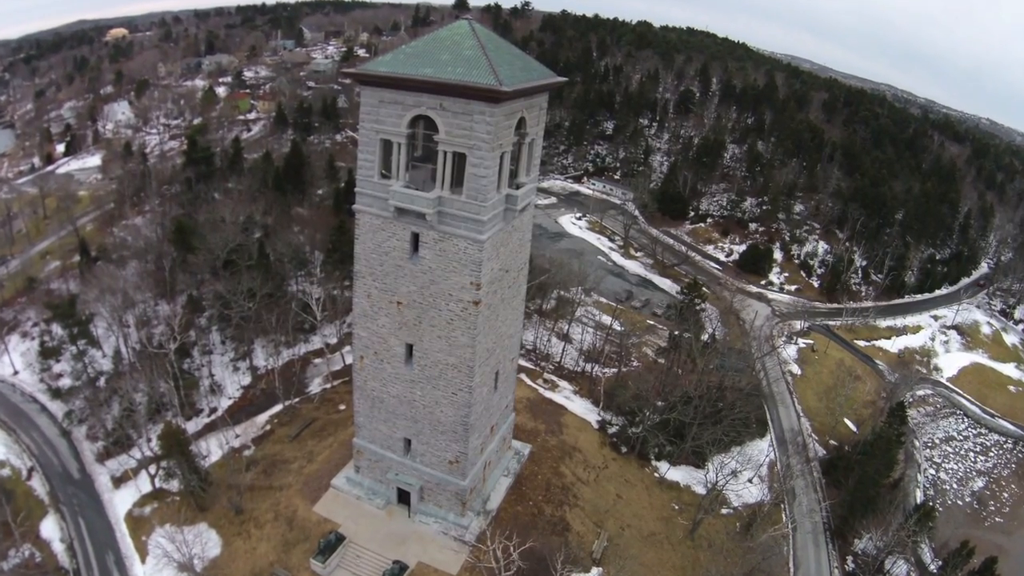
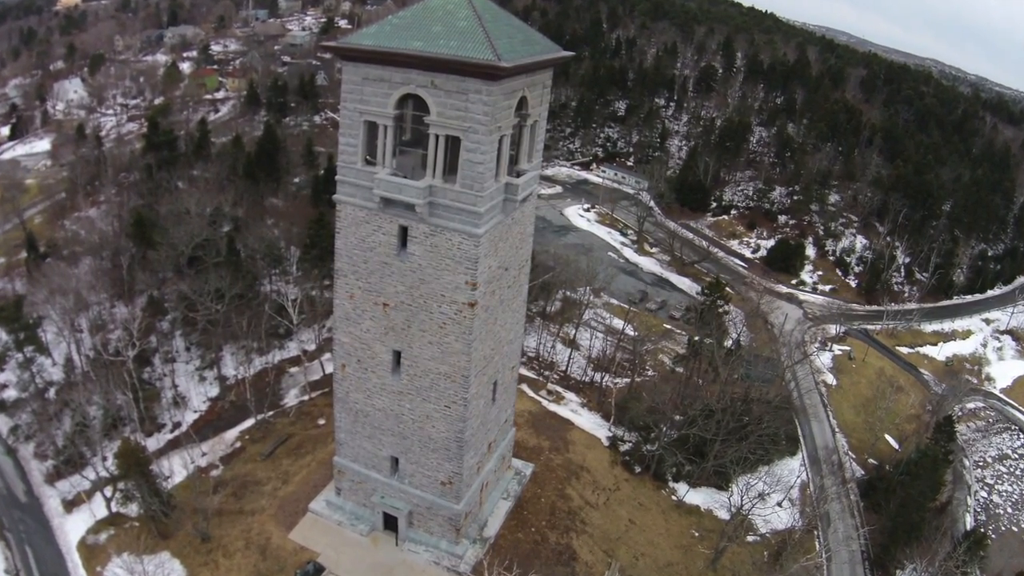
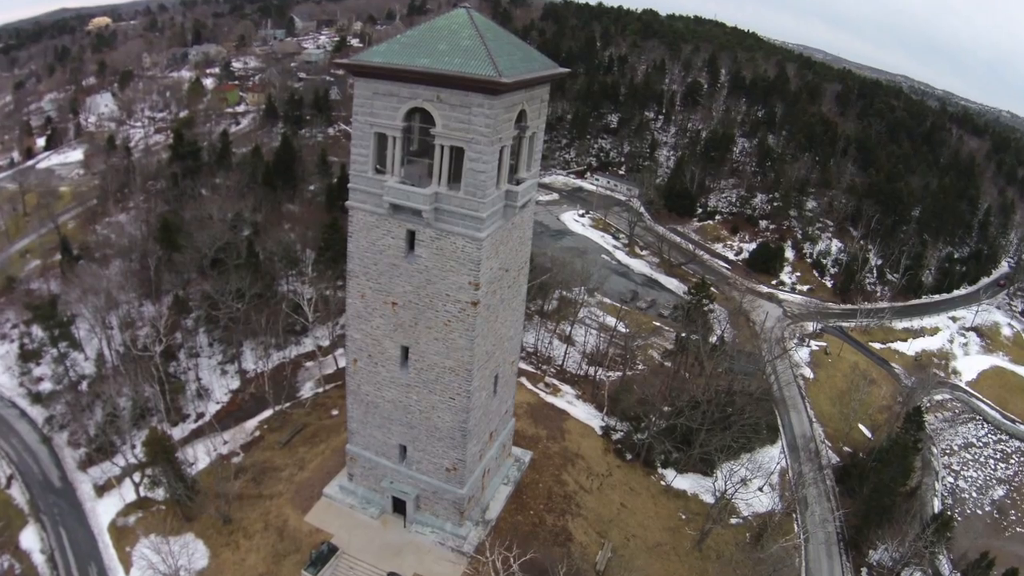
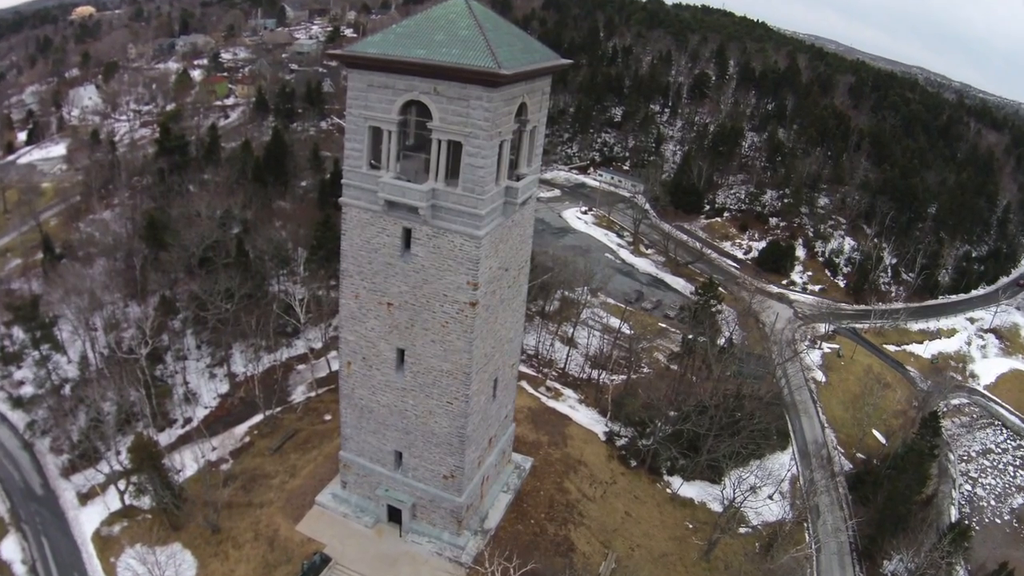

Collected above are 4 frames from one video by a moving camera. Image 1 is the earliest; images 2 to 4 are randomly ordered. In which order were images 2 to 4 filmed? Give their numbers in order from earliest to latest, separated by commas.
3, 4, 2
